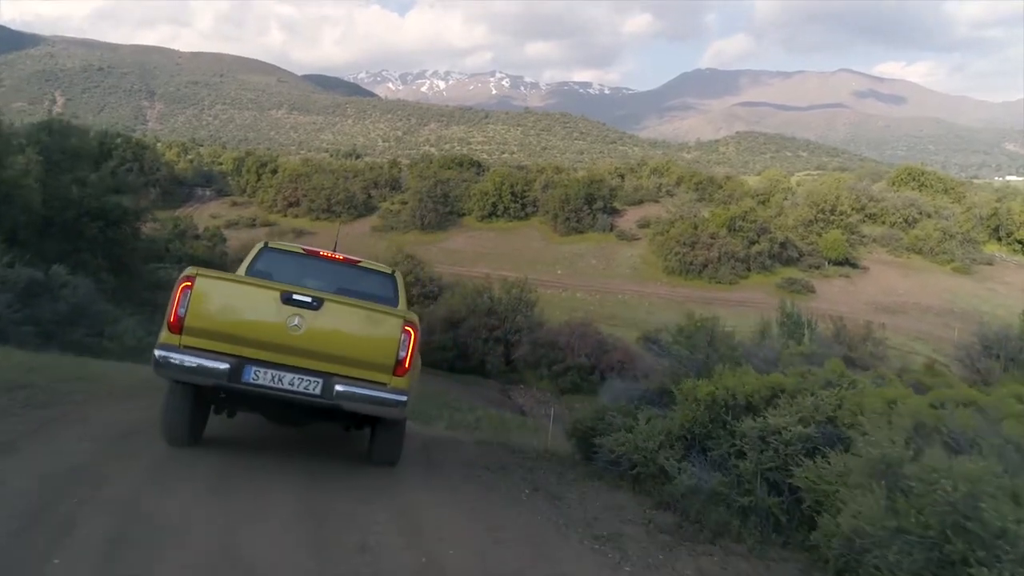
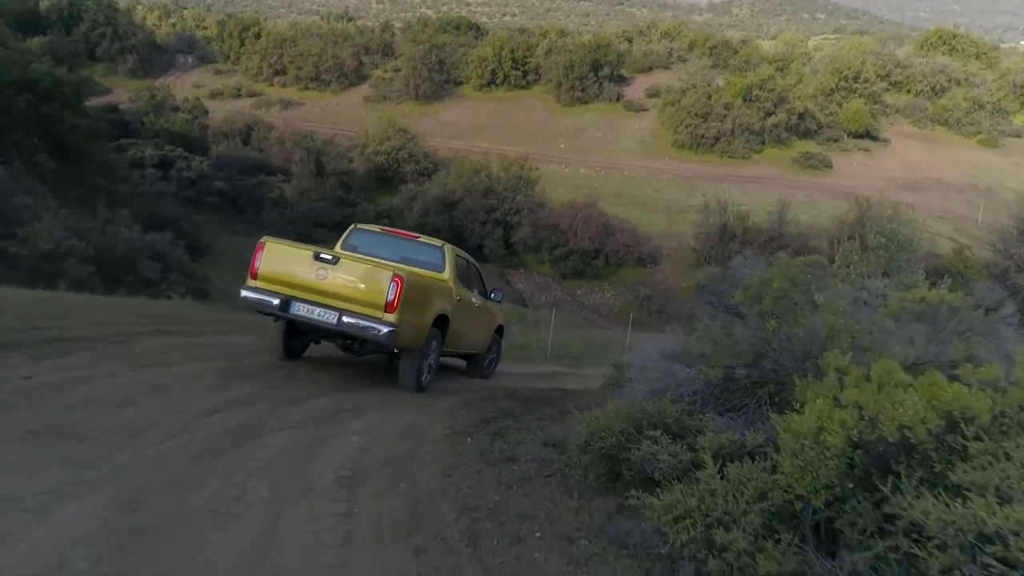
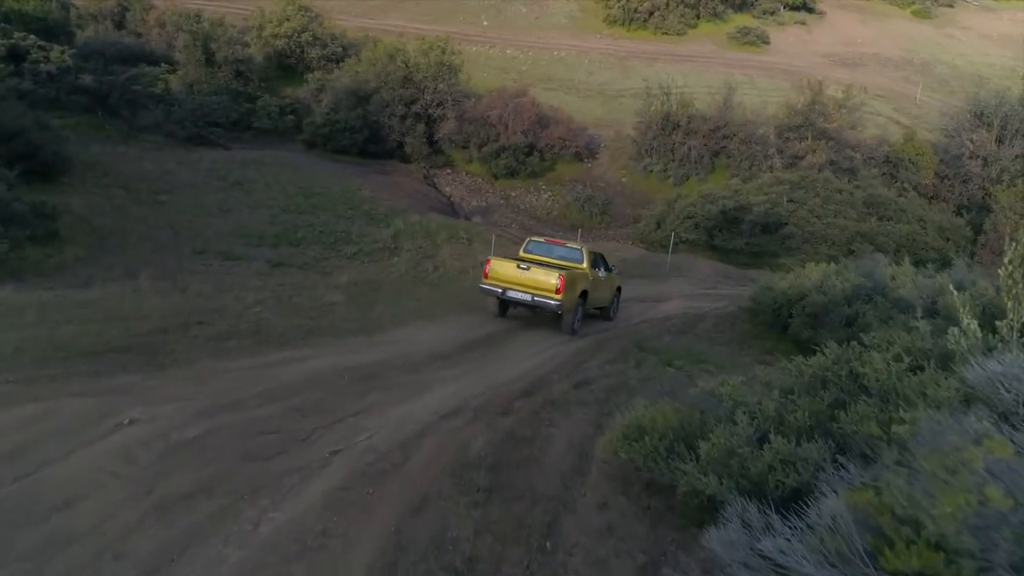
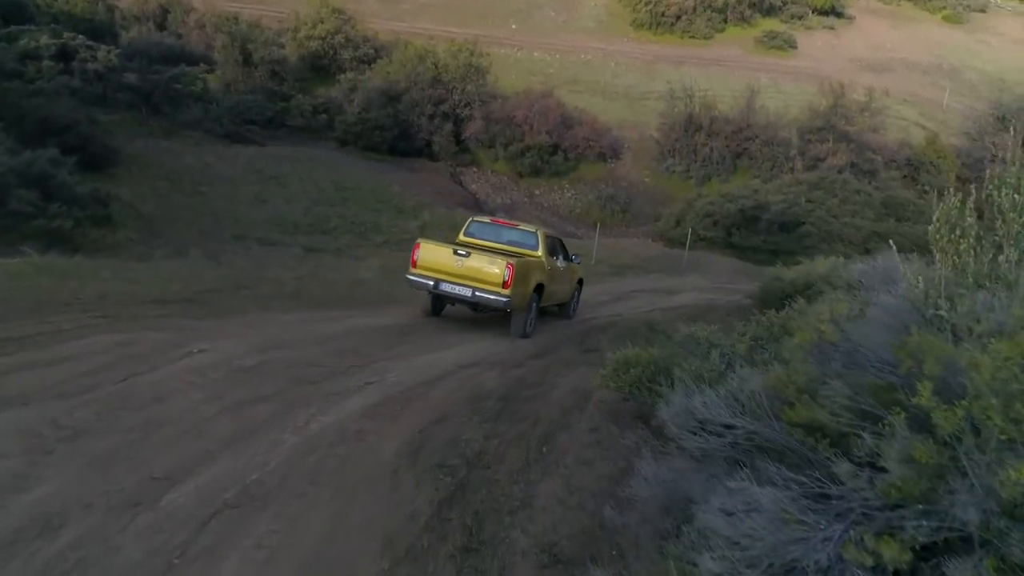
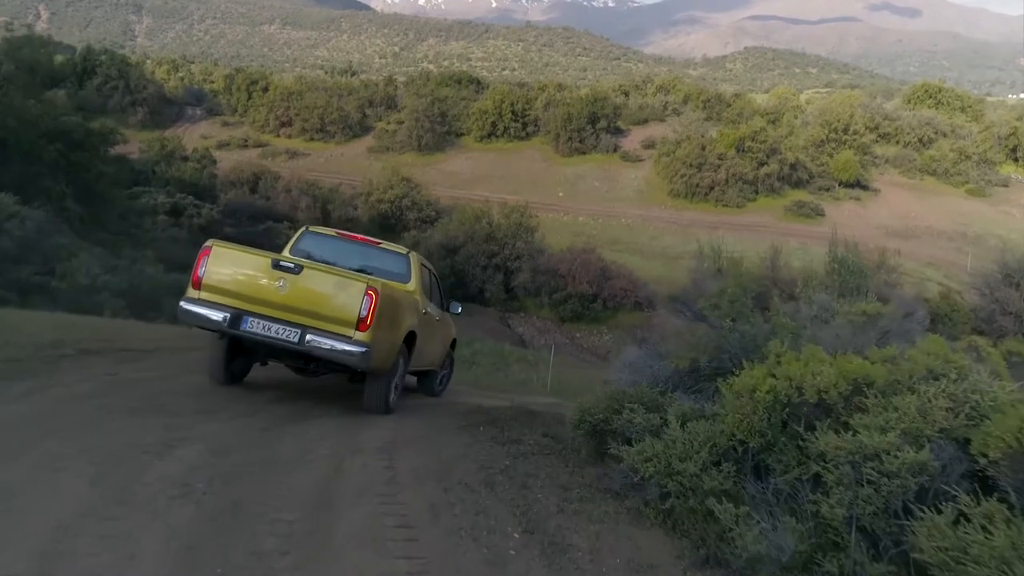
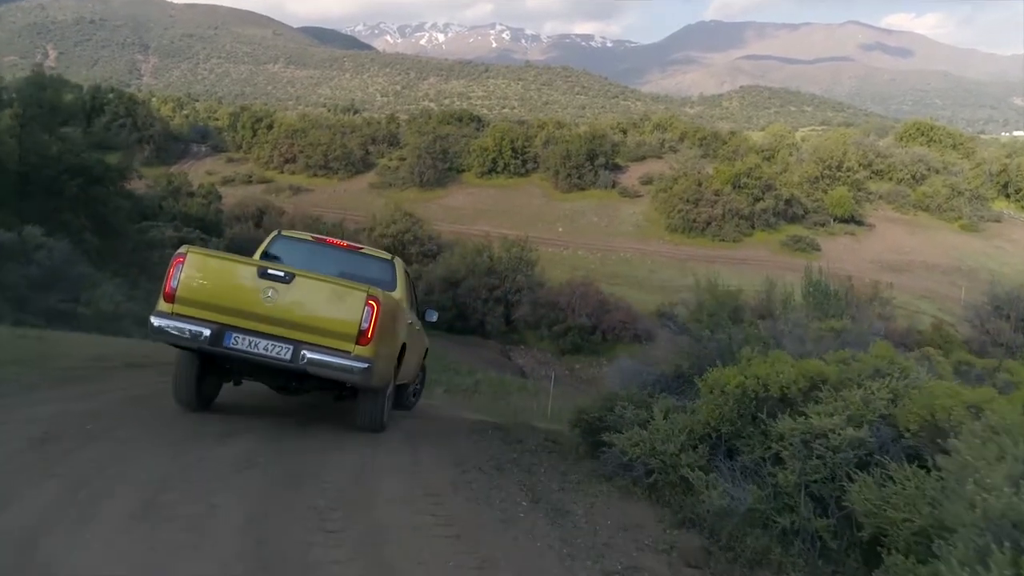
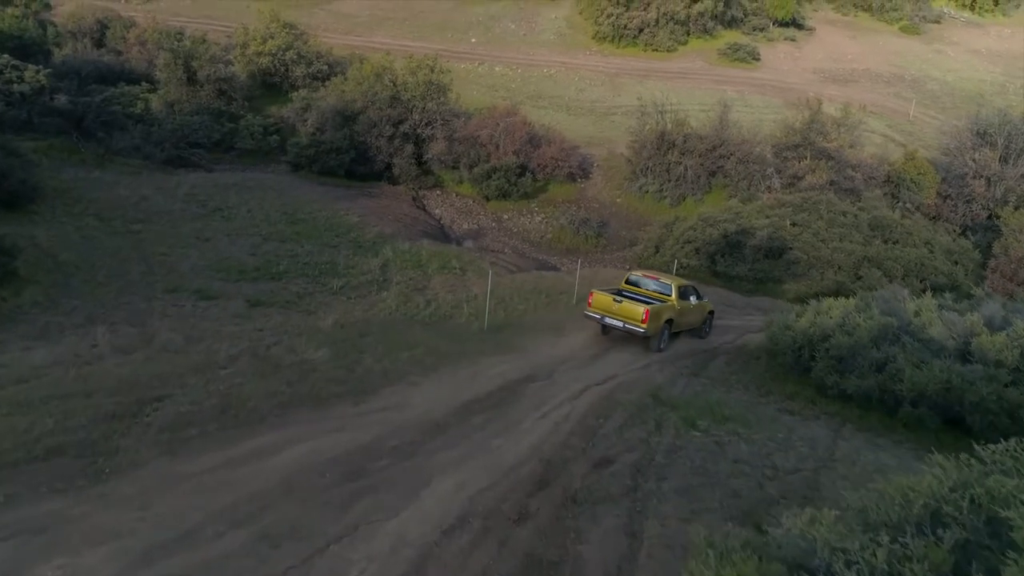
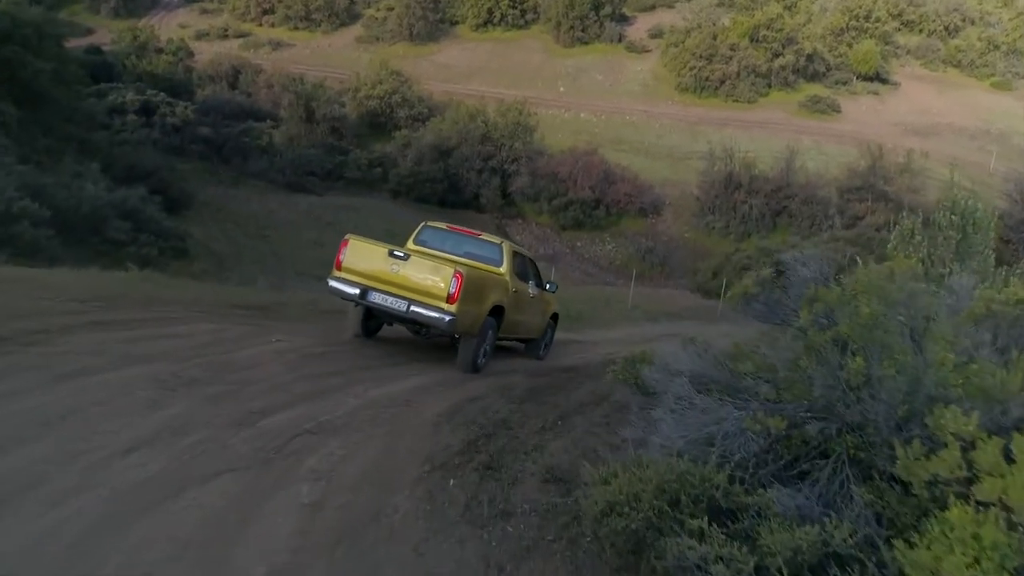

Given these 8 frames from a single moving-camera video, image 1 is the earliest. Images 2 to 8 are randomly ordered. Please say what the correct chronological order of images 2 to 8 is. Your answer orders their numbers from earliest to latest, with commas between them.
6, 5, 2, 8, 4, 3, 7
